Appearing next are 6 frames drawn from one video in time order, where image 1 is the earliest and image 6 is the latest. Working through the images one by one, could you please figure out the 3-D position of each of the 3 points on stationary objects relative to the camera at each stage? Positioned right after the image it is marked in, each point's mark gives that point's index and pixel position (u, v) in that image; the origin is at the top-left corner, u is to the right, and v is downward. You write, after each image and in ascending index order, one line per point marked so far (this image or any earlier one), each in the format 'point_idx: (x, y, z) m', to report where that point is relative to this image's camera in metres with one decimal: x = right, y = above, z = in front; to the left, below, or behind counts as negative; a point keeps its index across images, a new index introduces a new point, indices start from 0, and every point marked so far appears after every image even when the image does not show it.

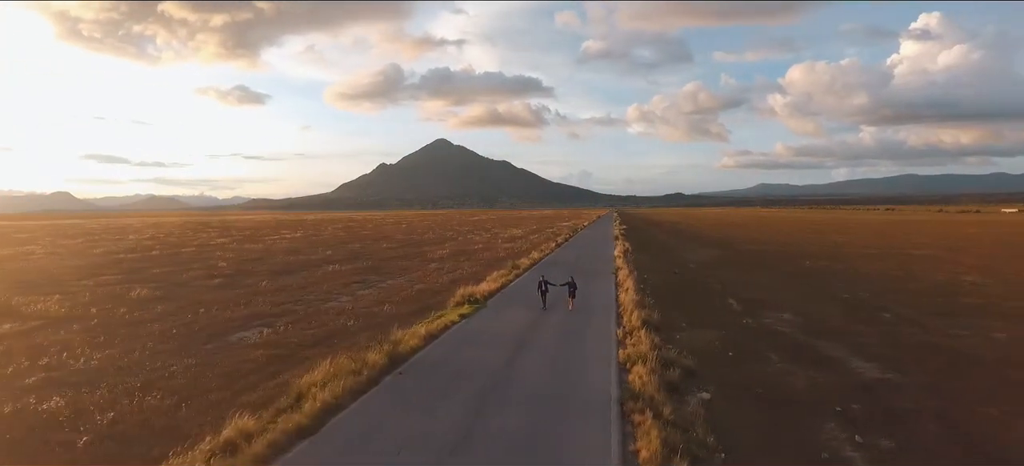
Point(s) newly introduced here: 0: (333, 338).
0: (-3.3, -2.0, +11.6) m
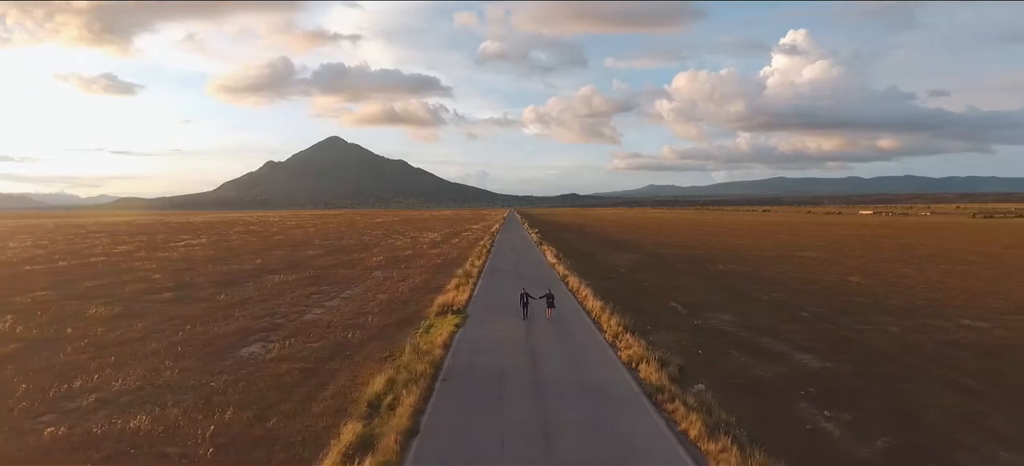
0: (-3.3, -2.4, +12.6) m
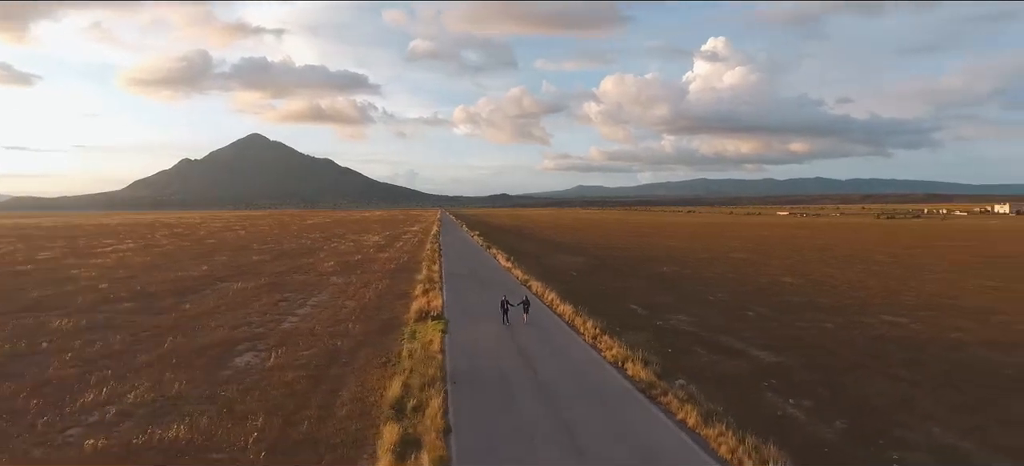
0: (-3.6, -2.6, +13.2) m
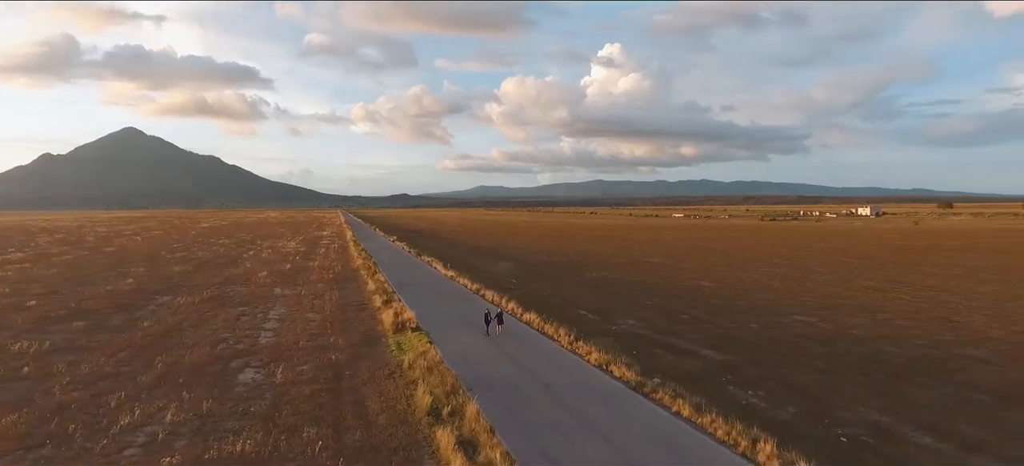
0: (-3.8, -3.1, +14.2) m
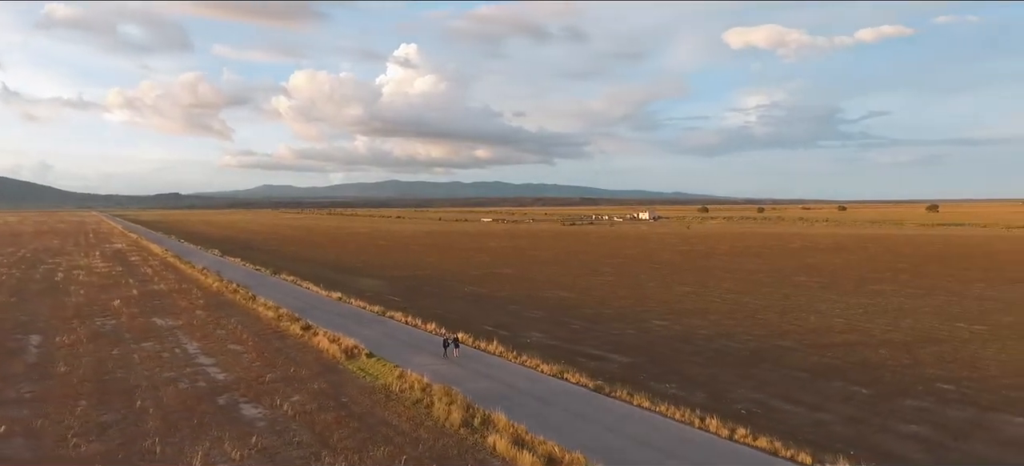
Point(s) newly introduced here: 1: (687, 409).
0: (-4.4, -4.3, +16.2) m
1: (+4.1, -4.1, +14.5) m
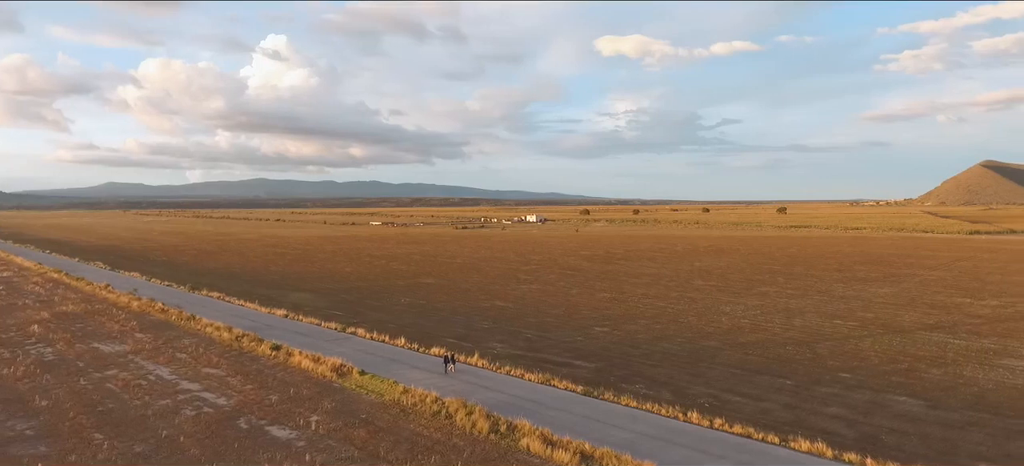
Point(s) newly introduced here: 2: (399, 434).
0: (-4.3, -5.2, +17.8) m
1: (+4.4, -4.9, +17.7) m
2: (-3.0, -5.2, +16.2) m
